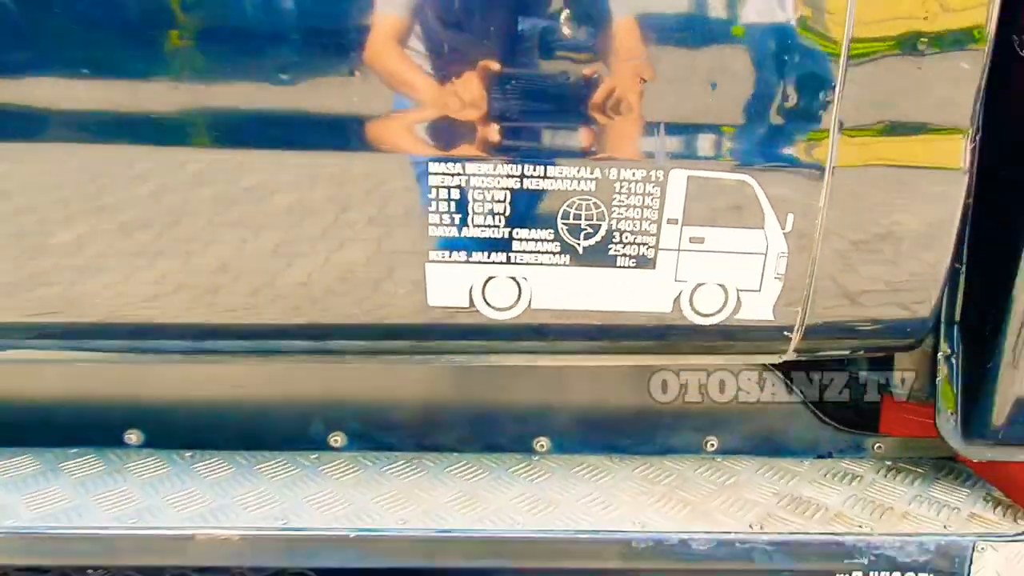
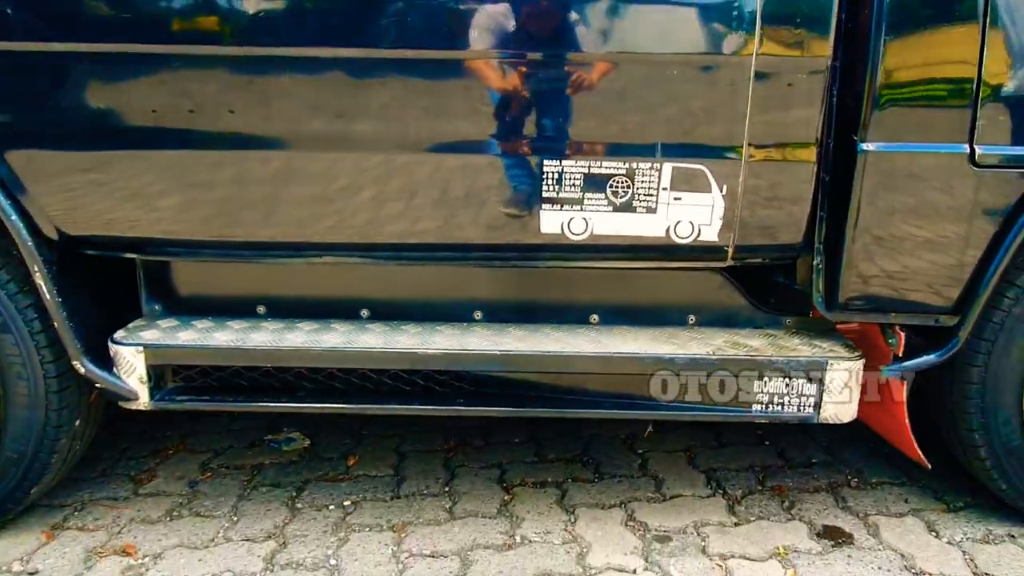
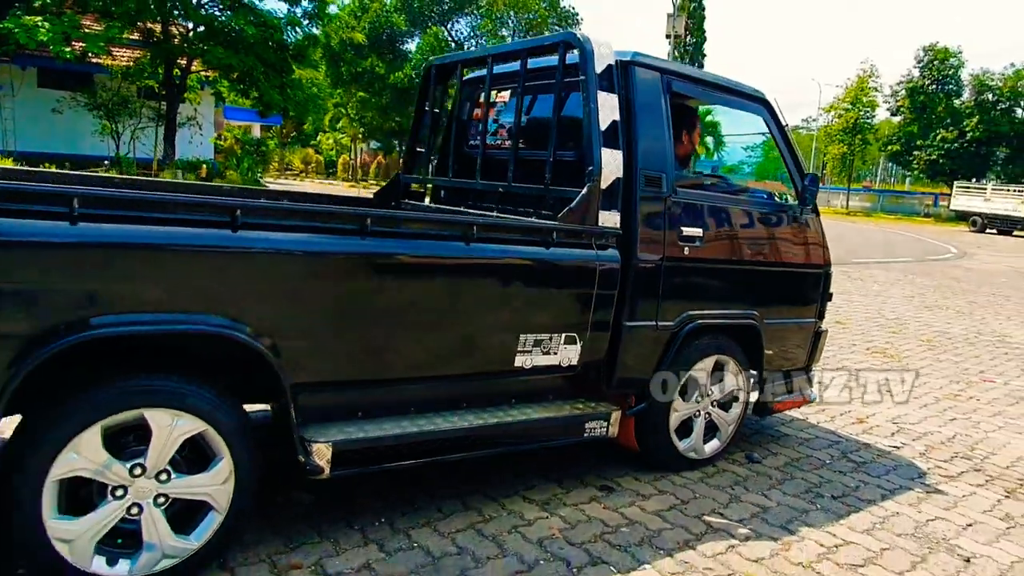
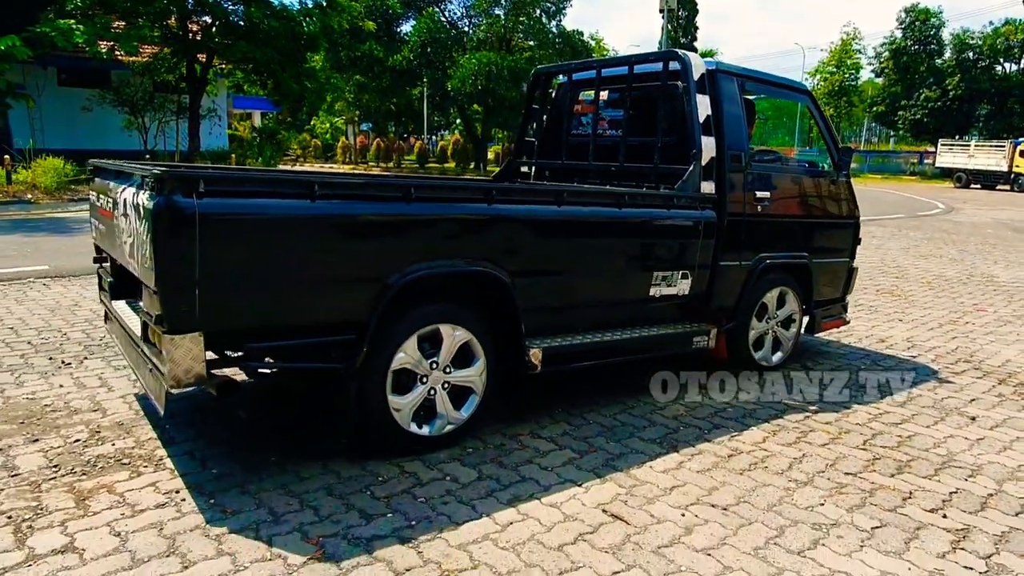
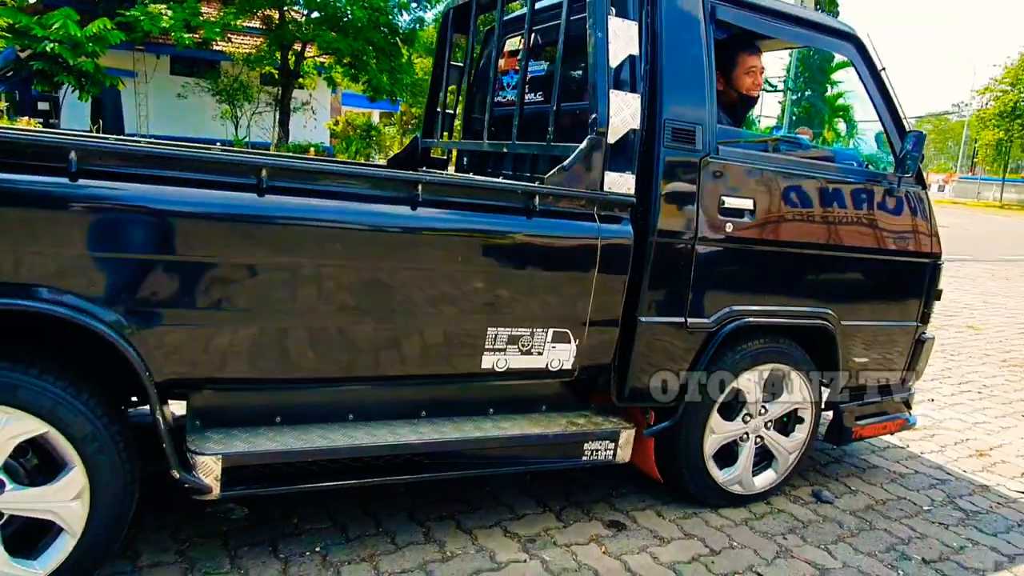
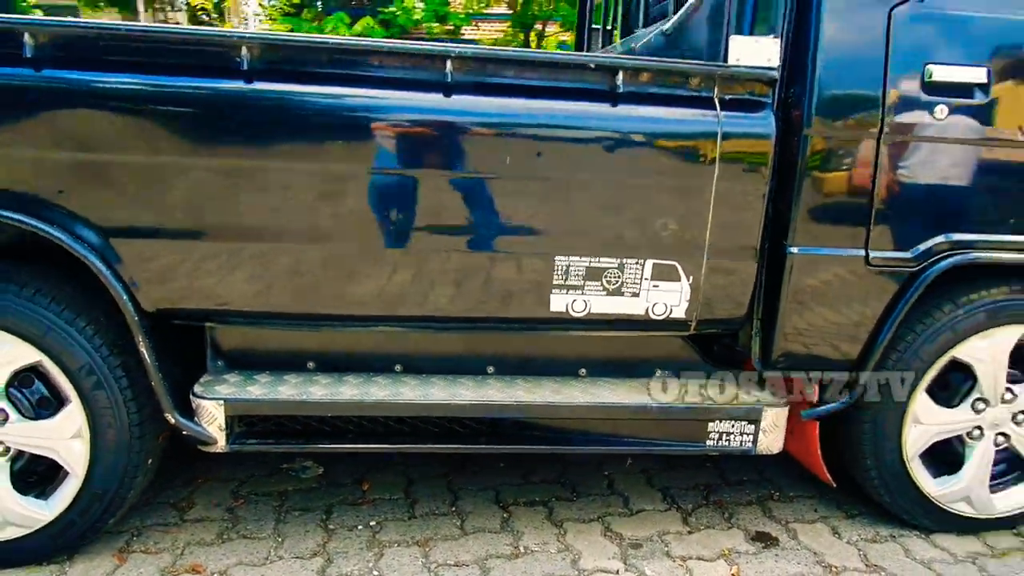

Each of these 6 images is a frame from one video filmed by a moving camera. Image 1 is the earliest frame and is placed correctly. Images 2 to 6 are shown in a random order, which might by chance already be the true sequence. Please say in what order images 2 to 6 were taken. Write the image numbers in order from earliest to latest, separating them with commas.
2, 6, 5, 3, 4
